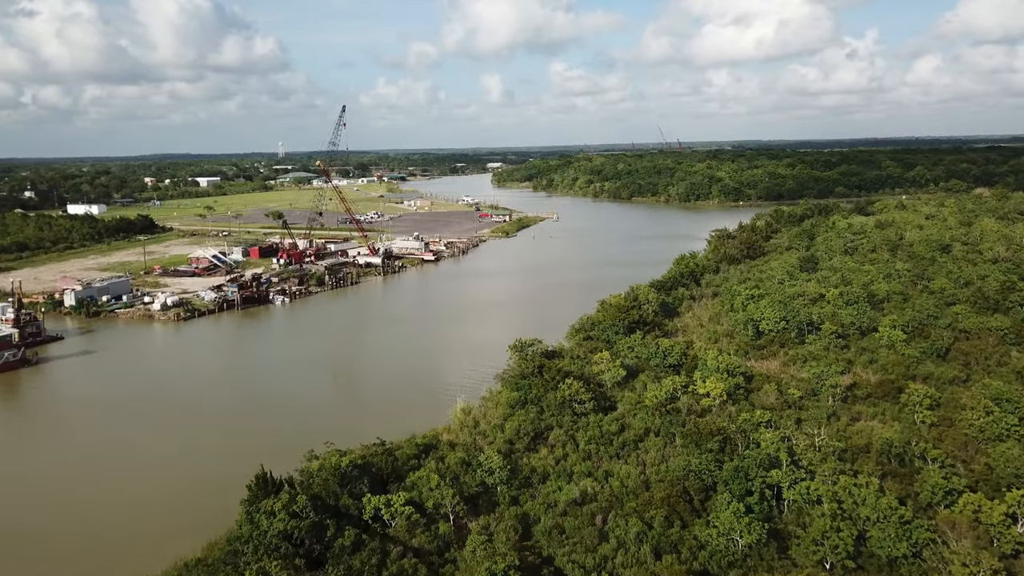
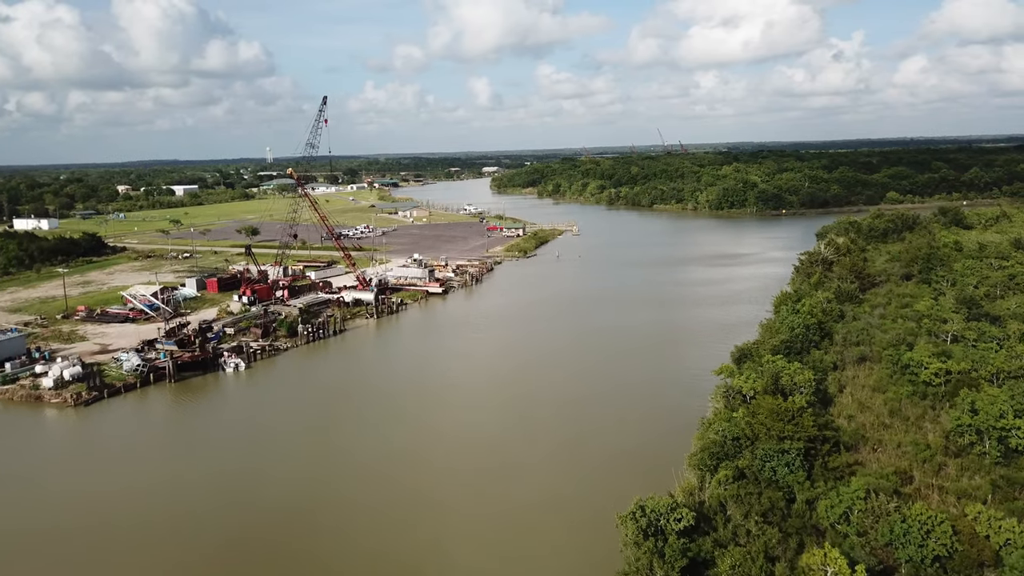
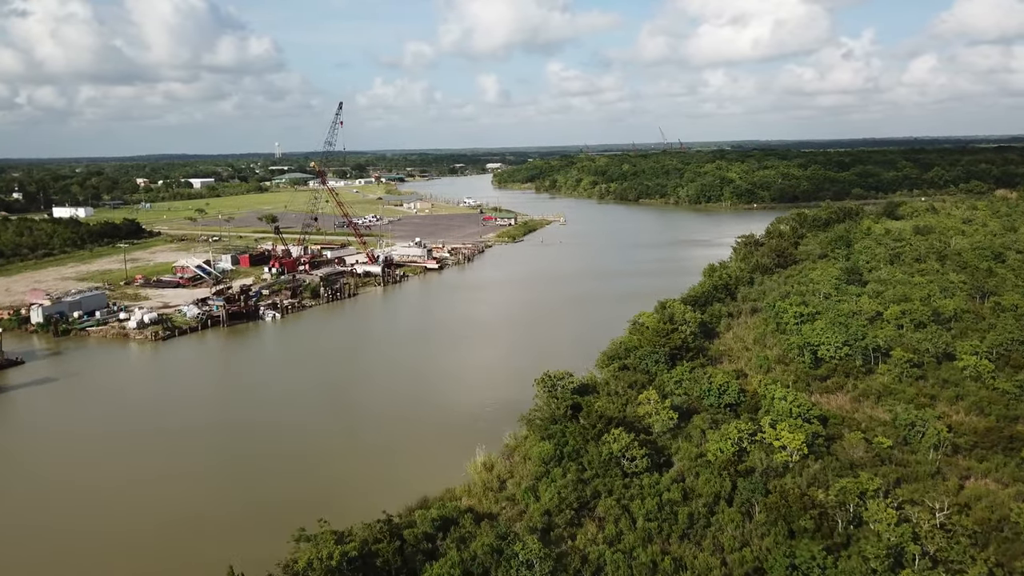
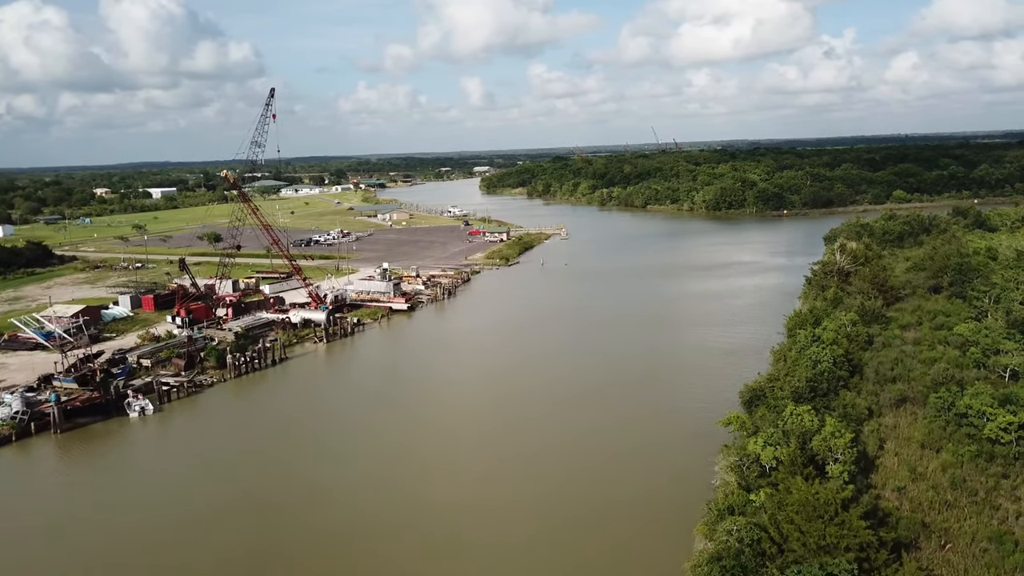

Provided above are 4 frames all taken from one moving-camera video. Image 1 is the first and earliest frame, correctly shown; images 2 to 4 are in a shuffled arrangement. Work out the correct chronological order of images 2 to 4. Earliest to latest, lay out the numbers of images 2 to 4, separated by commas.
3, 2, 4
